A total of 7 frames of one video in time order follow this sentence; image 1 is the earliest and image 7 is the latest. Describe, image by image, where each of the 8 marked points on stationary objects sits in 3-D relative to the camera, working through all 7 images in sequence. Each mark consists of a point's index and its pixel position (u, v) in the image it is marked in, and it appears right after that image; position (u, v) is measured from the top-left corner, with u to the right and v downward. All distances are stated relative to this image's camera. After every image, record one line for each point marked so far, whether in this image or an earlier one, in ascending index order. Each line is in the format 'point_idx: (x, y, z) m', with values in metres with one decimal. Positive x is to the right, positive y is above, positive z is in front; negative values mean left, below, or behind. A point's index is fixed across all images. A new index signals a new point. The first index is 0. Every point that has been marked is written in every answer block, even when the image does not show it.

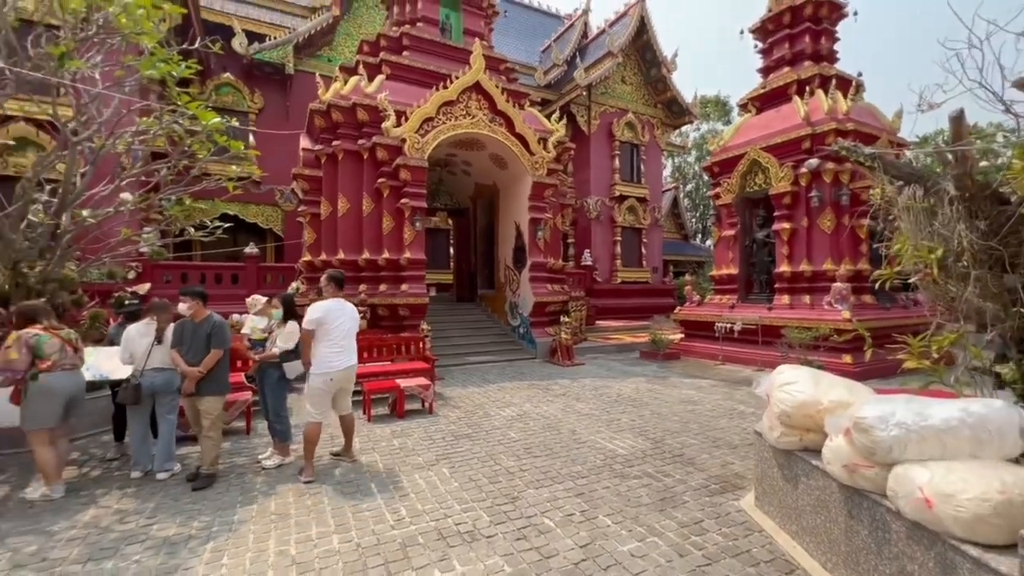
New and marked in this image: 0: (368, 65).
0: (-3.5, +5.4, +10.9) m
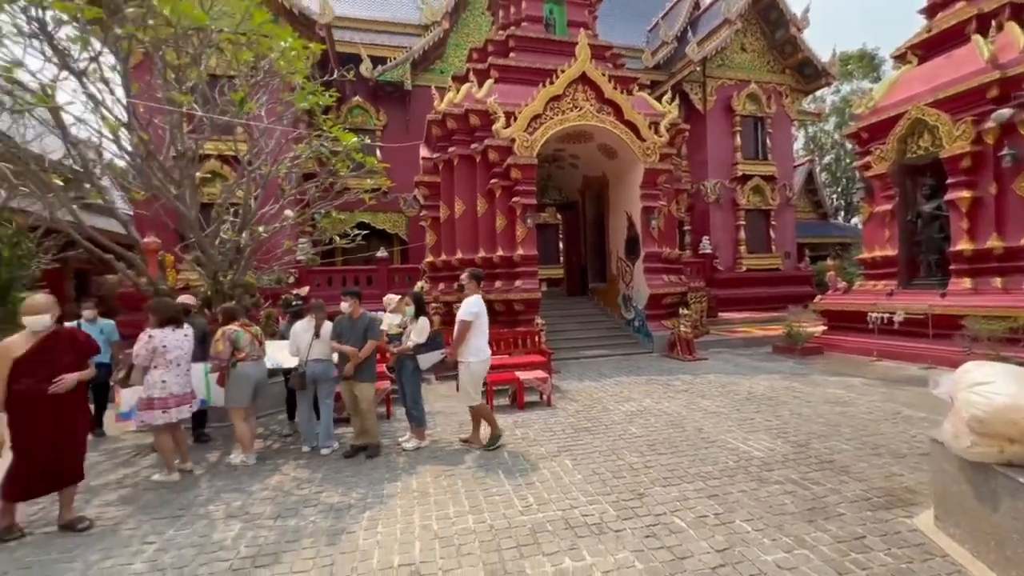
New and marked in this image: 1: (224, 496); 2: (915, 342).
0: (-0.9, +5.5, +11.4) m
1: (-2.5, -1.8, +4.0) m
2: (+7.3, -1.0, +8.1) m
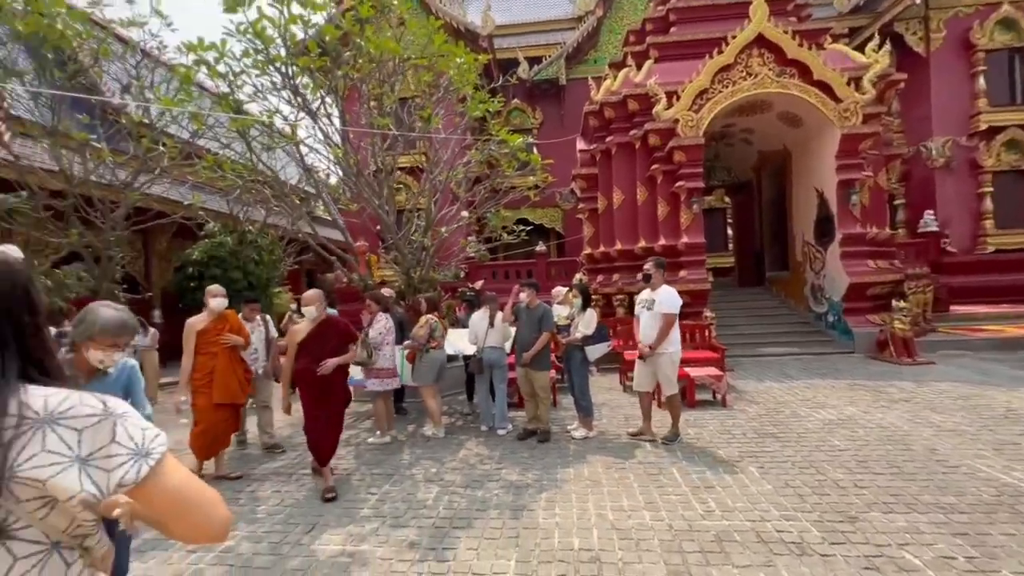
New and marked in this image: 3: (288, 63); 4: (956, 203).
0: (+3.0, +5.7, +10.9) m
1: (-0.9, -1.8, +4.6) m
2: (+9.7, -0.8, +5.3) m
3: (-3.1, +3.1, +6.2) m
4: (+12.7, +2.4, +12.9) m
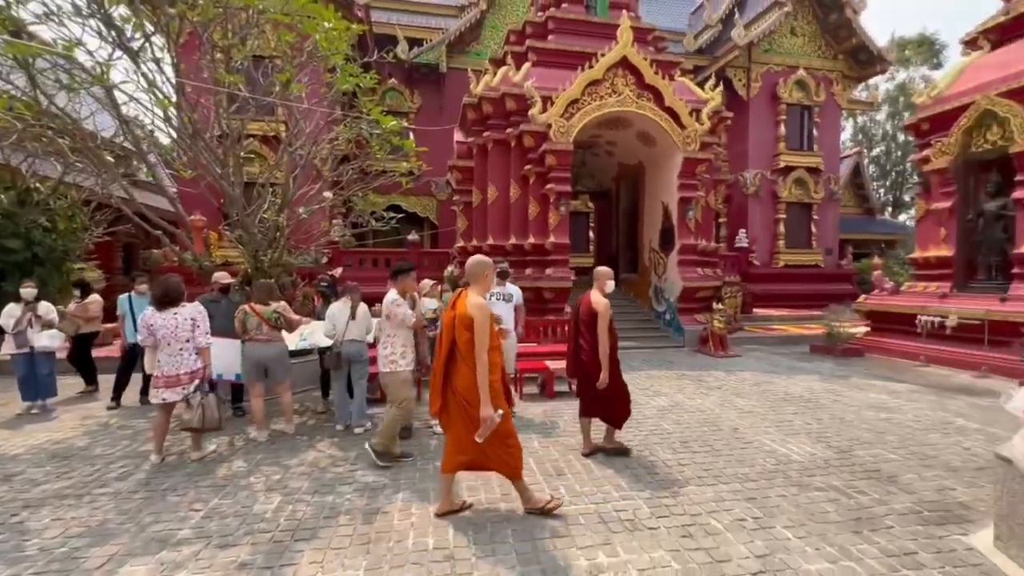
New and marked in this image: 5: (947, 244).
0: (+0.1, +5.8, +11.2) m
1: (-2.3, -1.7, +4.1) m
2: (+7.8, -1.0, +7.7) m
3: (-4.6, +3.4, +5.0) m
4: (+8.7, +2.2, +15.8) m
5: (+8.2, +0.8, +8.5) m
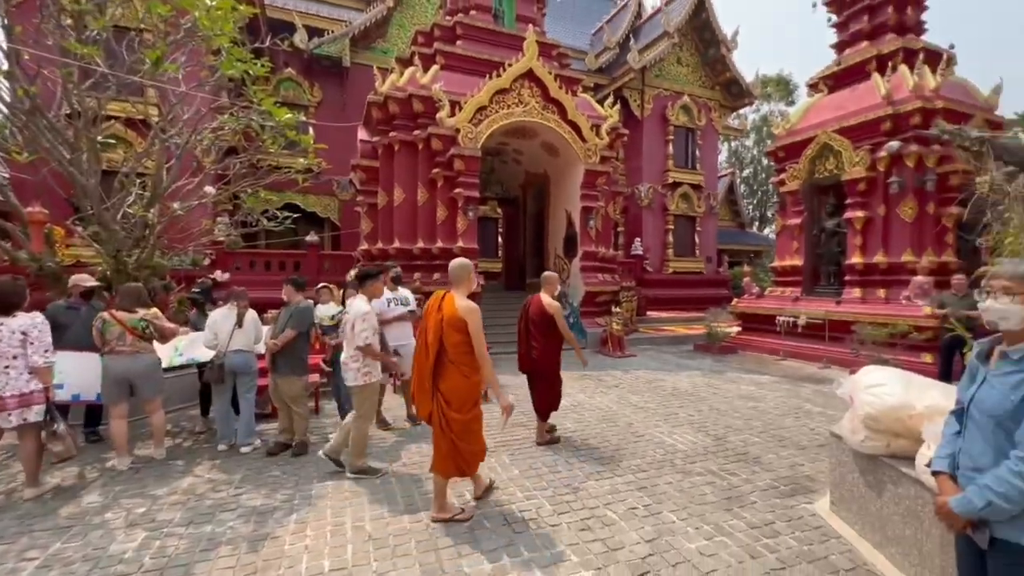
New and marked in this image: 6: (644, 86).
0: (-2.2, +5.7, +11.0) m
1: (-3.1, -1.7, +3.6) m
2: (+6.1, -1.1, +9.1) m
3: (-5.5, +3.3, +4.0) m
4: (+5.4, +2.0, +17.2) m
5: (+6.3, +0.7, +10.0) m
6: (+4.9, +7.6, +16.9) m
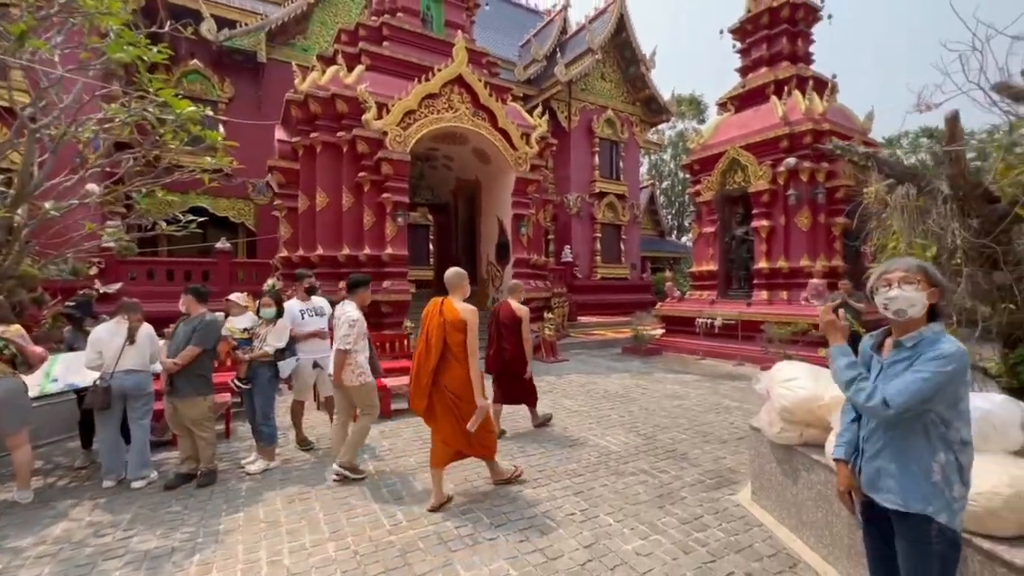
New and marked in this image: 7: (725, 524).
0: (-3.9, +5.5, +10.6) m
1: (-3.5, -1.8, +2.9) m
2: (+4.7, -1.2, +9.8) m
3: (-6.1, +3.2, +3.1) m
4: (+2.7, +1.8, +17.8) m
5: (+4.8, +0.6, +10.7) m
6: (+2.3, +7.3, +17.5) m
7: (+1.5, -1.7, +3.2) m
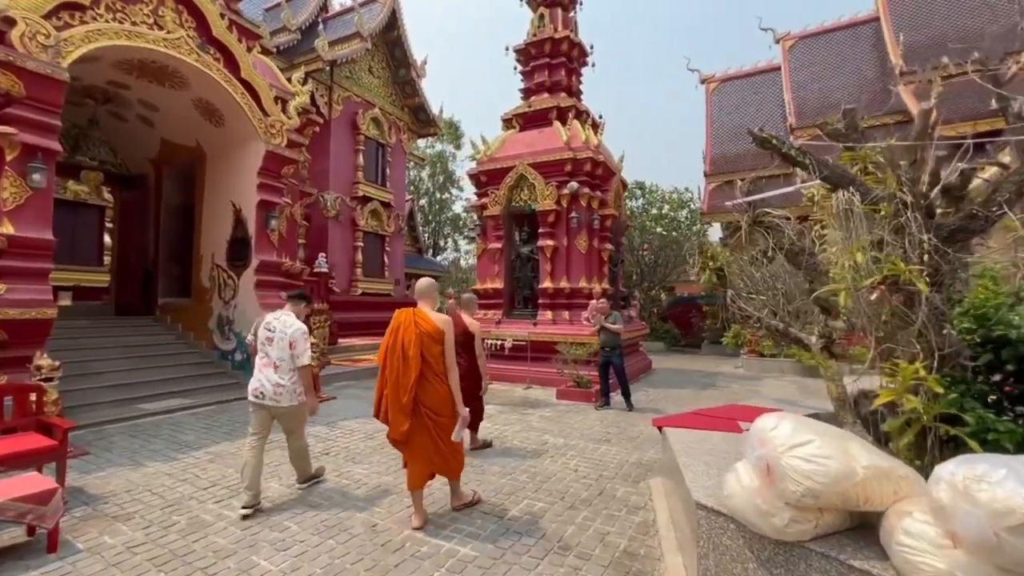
0: (-7.5, +5.4, +5.7) m
1: (-3.3, -1.7, -0.9) m
2: (+0.1, -1.6, +9.3) m
3: (-5.5, +3.4, -1.9) m
4: (-5.7, +1.3, +15.1) m
5: (-0.3, +0.2, +10.2) m
6: (-5.9, +6.8, +14.9) m
7: (+0.9, -1.8, +2.0) m
